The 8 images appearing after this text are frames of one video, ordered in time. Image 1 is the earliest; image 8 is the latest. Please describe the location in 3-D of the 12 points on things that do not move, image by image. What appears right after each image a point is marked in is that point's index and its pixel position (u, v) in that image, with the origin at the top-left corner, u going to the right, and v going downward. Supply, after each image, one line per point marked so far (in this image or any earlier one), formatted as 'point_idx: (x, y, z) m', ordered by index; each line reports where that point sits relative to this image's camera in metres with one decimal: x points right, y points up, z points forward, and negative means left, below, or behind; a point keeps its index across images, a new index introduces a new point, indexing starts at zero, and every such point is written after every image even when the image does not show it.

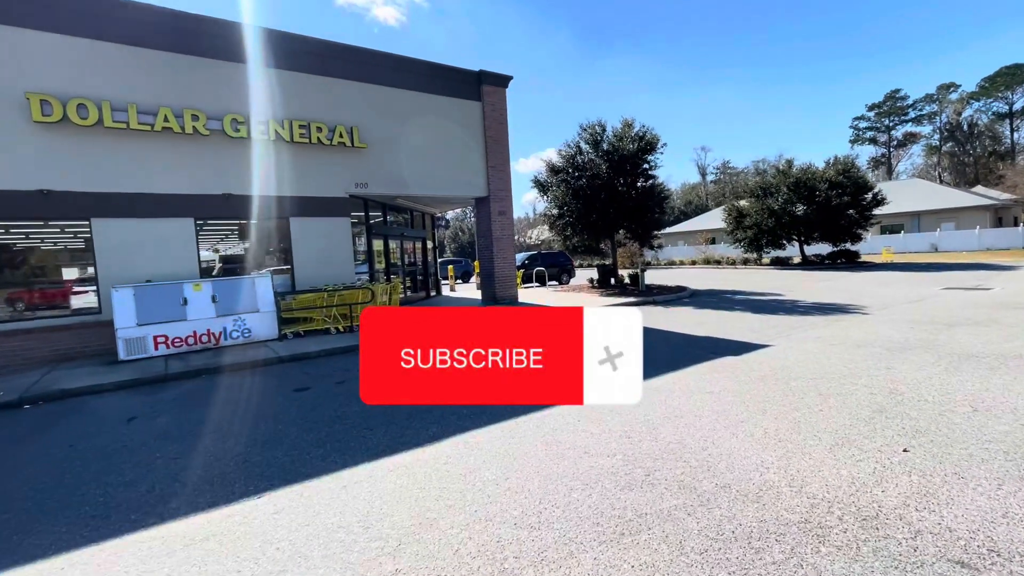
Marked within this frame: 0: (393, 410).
0: (-1.4, -1.4, +5.6) m
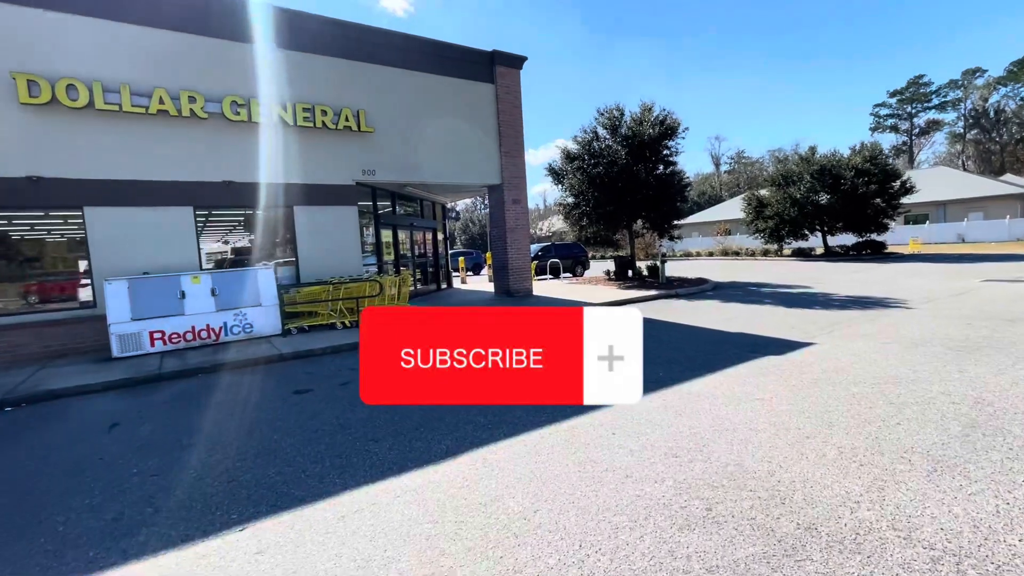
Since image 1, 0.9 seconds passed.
0: (-1.1, -1.4, +5.0) m
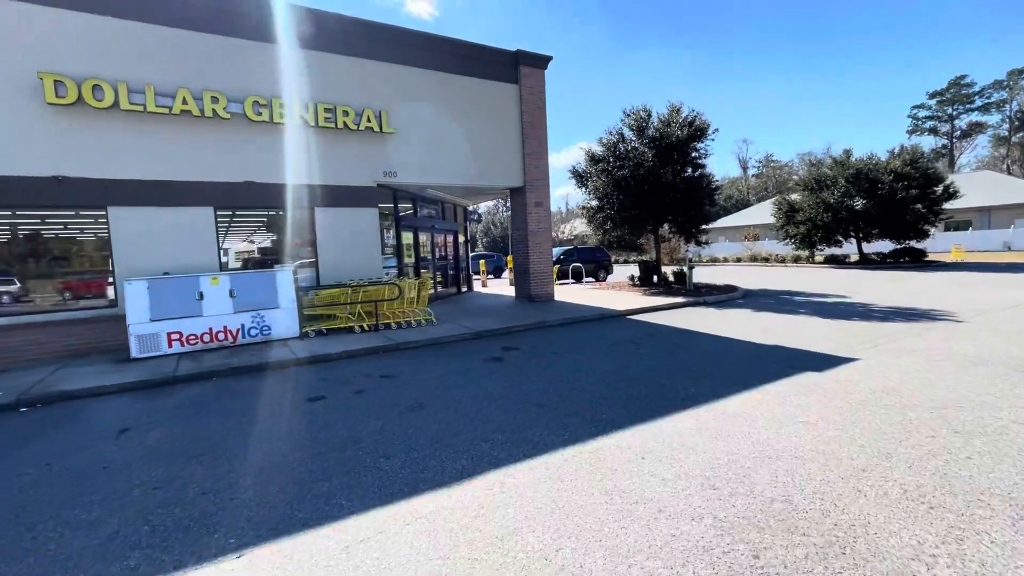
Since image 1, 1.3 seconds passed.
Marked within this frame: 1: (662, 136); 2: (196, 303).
0: (-0.9, -1.4, +4.7) m
1: (+5.1, +5.1, +16.1) m
2: (-5.6, -0.3, +8.5) m
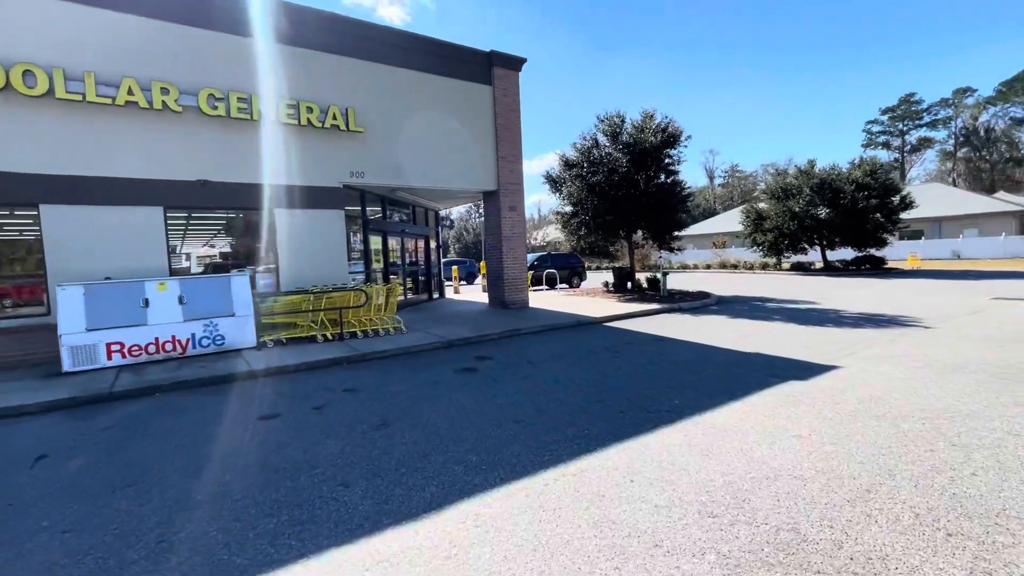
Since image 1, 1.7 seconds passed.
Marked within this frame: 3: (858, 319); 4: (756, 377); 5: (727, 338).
0: (-1.2, -1.5, +4.2) m
1: (+4.2, +4.9, +16.0) m
2: (-6.0, -0.4, +7.7) m
3: (+8.2, -0.7, +11.3) m
4: (+3.3, -1.2, +6.4) m
5: (+4.1, -1.0, +9.2) m
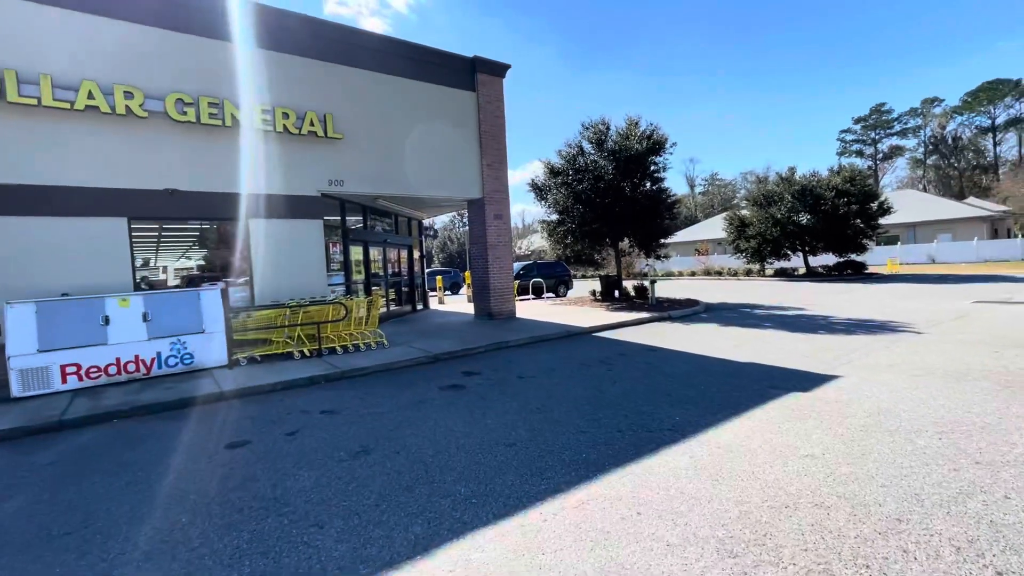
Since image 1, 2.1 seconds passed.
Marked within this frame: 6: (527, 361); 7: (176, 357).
0: (-1.2, -1.6, +3.8) m
1: (+3.6, +4.6, +15.9) m
2: (-6.2, -0.6, +7.2) m
3: (+7.9, -0.9, +11.2) m
4: (+3.1, -1.3, +6.1) m
5: (+3.9, -1.1, +9.0) m
6: (+0.2, -1.2, +8.0) m
7: (-5.4, -1.1, +7.7) m
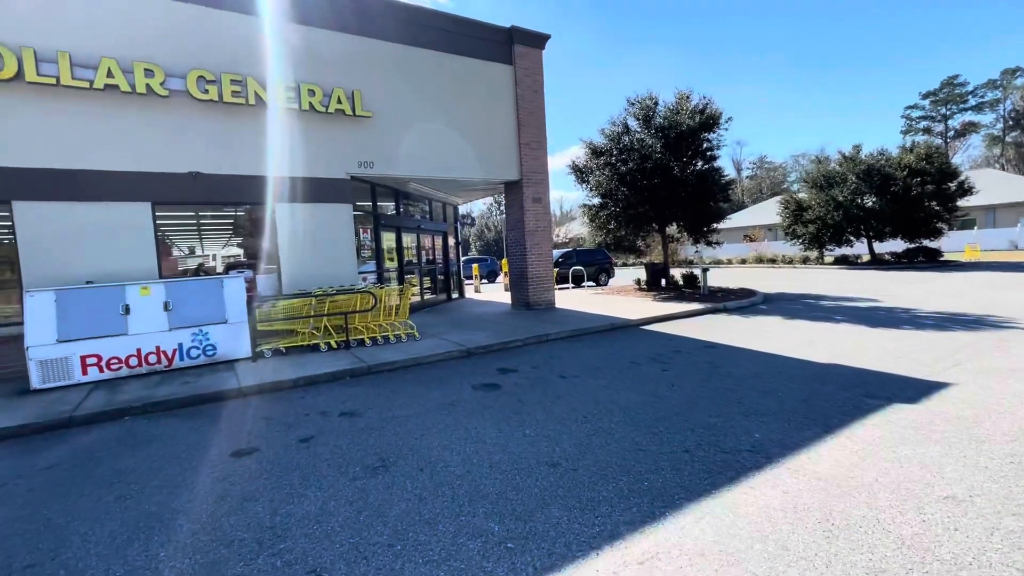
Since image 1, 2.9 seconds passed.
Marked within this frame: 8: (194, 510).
0: (-0.9, -1.5, +3.2) m
1: (+4.9, +5.0, +14.6) m
2: (-5.7, -0.4, +6.9) m
3: (+8.7, -0.6, +9.7) m
4: (+3.6, -1.2, +5.1) m
5: (+4.6, -0.9, +7.9) m
6: (+0.9, -1.1, +7.2) m
7: (-4.8, -0.9, +7.3) m
8: (-2.3, -1.6, +3.4) m
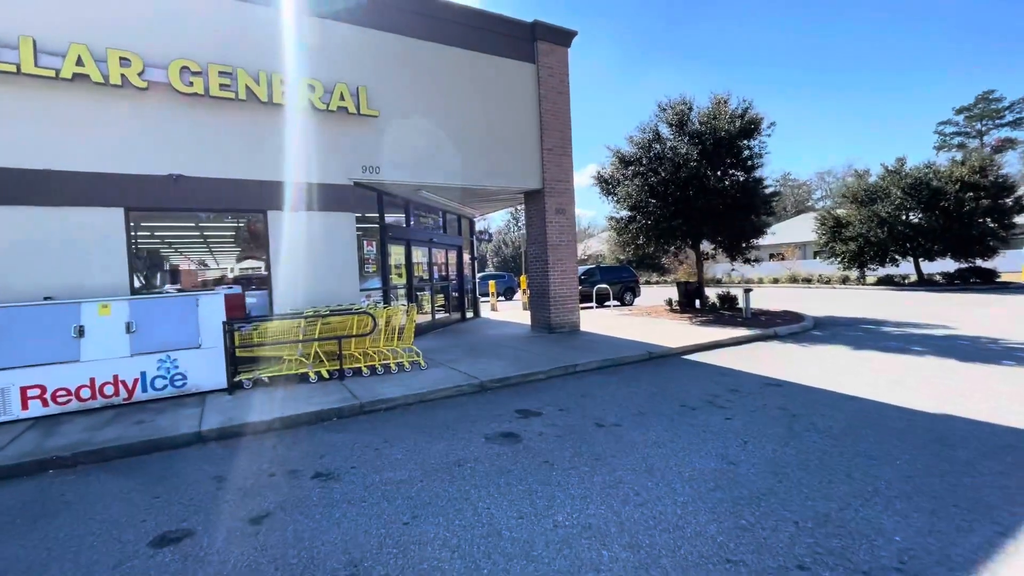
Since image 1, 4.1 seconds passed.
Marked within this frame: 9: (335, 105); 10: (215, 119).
0: (-0.8, -1.7, +1.9) m
1: (+5.5, +4.4, +13.4) m
2: (-5.4, -0.7, +5.8) m
3: (+9.1, -1.1, +8.2) m
4: (+3.8, -1.4, +3.7) m
5: (+4.9, -1.3, +6.4) m
6: (+1.1, -1.4, +5.9) m
7: (-4.5, -1.2, +6.2) m
8: (-2.1, -1.7, +2.2) m
9: (-3.1, +3.2, +8.4) m
10: (-4.8, +2.7, +7.7) m
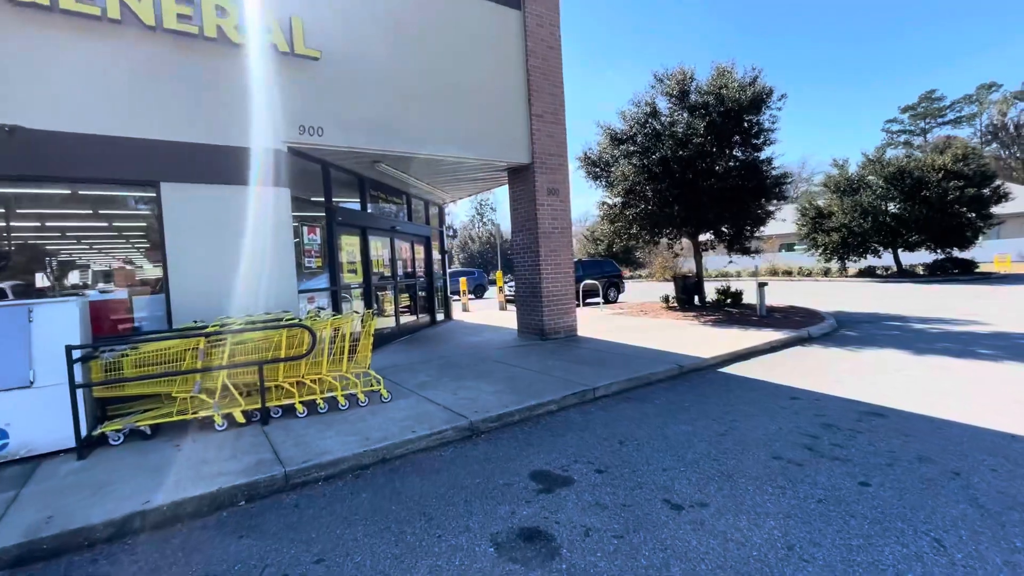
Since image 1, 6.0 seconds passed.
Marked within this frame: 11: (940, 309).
0: (-0.4, -1.7, -0.1) m
1: (+4.9, +4.5, +11.8) m
2: (-5.3, -0.7, +3.4) m
3: (+9.0, -1.0, +6.9) m
4: (+4.0, -1.4, +2.0) m
5: (+4.9, -1.2, +4.8) m
6: (+1.2, -1.3, +4.0) m
7: (-4.5, -1.2, +3.9) m
8: (-1.7, -1.8, +0.1) m
9: (-3.3, +3.2, +6.1) m
10: (-4.9, +2.7, +5.3) m
11: (+10.8, -0.6, +12.1) m
